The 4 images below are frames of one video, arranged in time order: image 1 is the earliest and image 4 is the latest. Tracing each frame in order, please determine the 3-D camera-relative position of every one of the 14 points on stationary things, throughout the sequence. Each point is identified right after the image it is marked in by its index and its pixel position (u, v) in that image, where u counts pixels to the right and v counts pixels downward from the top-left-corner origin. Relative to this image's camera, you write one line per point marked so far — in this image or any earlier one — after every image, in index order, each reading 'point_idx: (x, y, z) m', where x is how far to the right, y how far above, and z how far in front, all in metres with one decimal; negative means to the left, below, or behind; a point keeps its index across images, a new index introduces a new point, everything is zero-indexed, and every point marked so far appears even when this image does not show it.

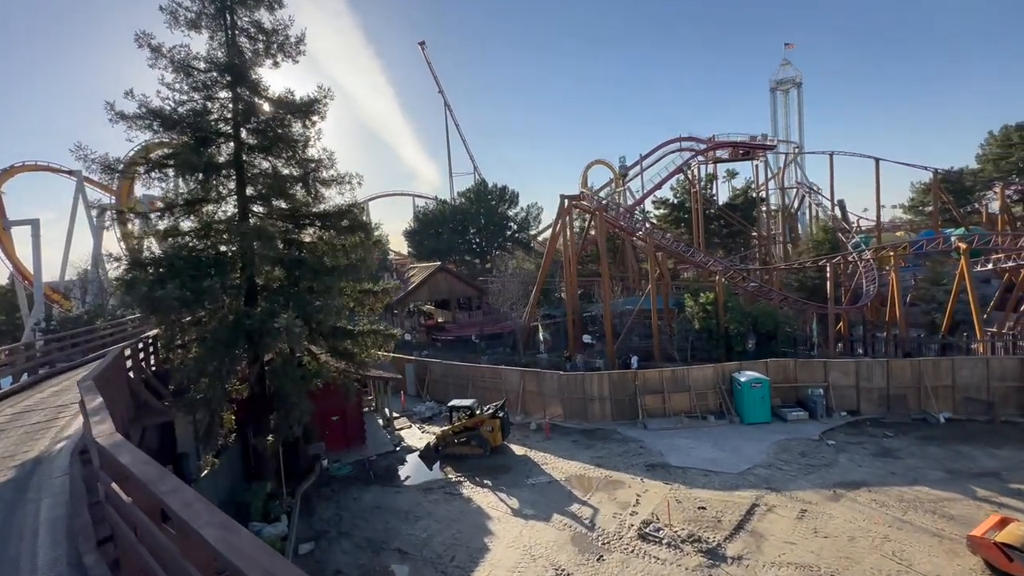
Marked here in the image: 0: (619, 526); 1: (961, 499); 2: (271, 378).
0: (+2.2, -4.8, +9.3) m
1: (+9.1, -4.3, +9.4) m
2: (-5.4, -2.1, +10.4) m
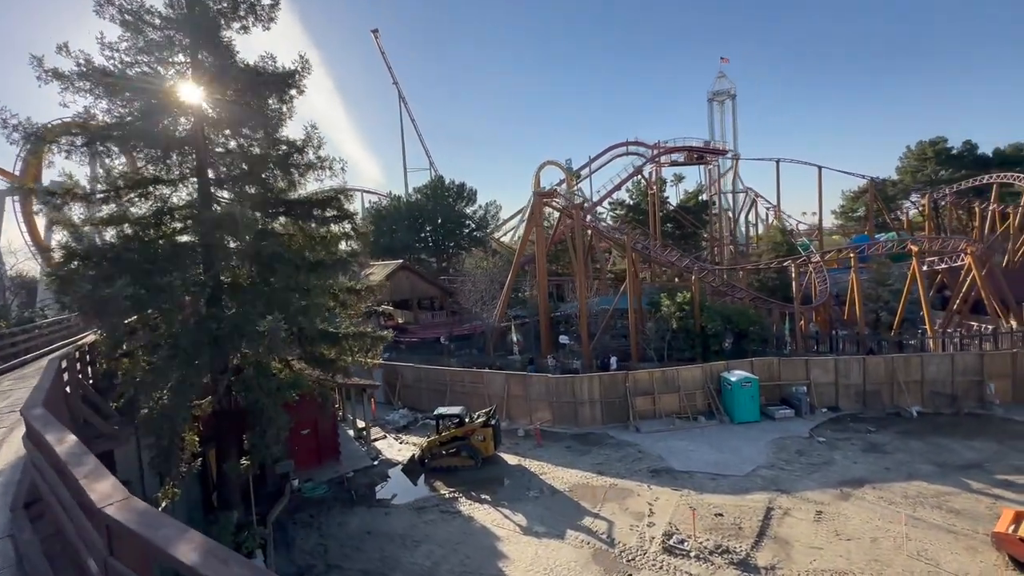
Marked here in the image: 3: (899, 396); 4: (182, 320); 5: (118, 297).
0: (+2.4, -4.7, +8.8) m
1: (+9.3, -4.2, +9.7) m
2: (-5.2, -2.0, +8.9) m
3: (+11.9, -3.3, +14.4) m
4: (-6.0, -0.6, +8.4) m
5: (-6.1, -0.1, +7.3) m
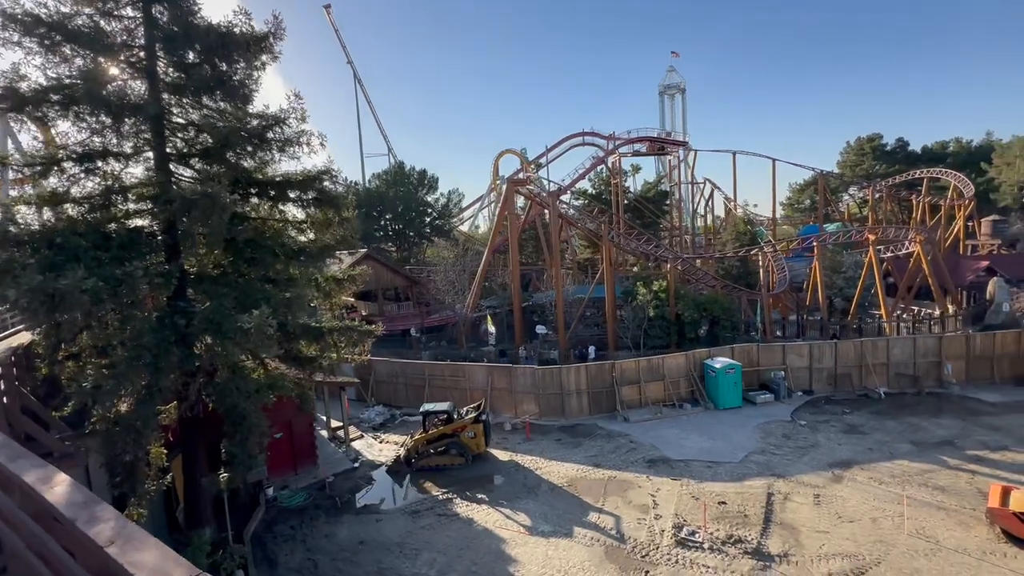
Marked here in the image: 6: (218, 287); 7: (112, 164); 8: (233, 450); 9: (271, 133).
0: (+2.6, -4.5, +8.6) m
1: (+9.3, -3.9, +10.1) m
2: (-5.0, -1.9, +7.9) m
3: (+11.5, -2.9, +15.1) m
4: (-5.8, -0.5, +7.3) m
5: (-5.8, 0.0, +6.2) m
6: (-5.0, 0.0, +7.9) m
7: (-6.7, +2.1, +7.9) m
8: (-4.7, -2.7, +7.9) m
9: (-4.4, +2.9, +8.6) m
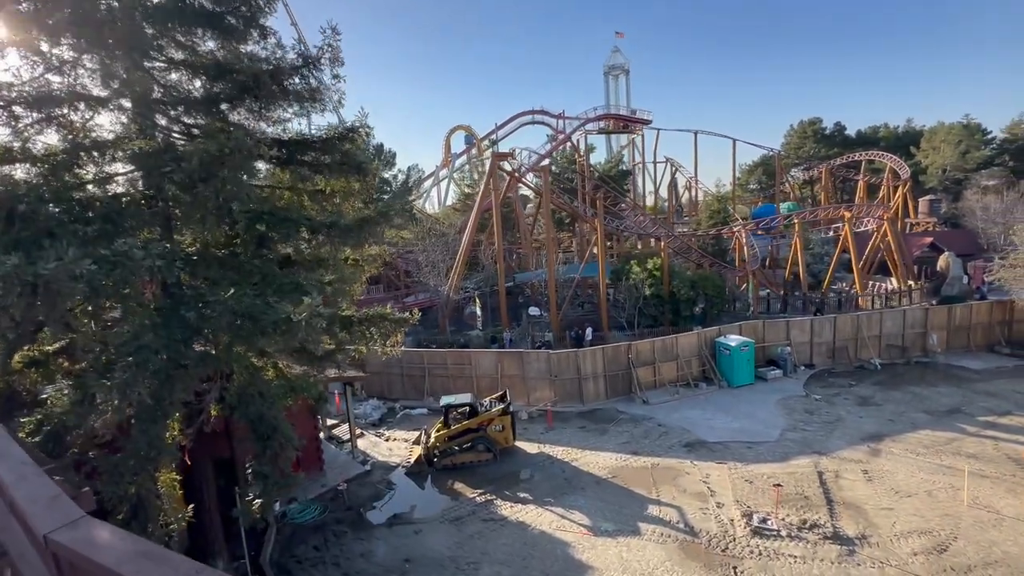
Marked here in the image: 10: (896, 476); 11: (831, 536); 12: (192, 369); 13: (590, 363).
0: (+3.6, -4.1, +8.1) m
1: (+10.1, -3.3, +10.5) m
2: (-3.9, -1.7, +6.5) m
3: (+11.7, -2.1, +15.6) m
4: (-4.5, -0.3, +5.7) m
5: (-4.4, +0.1, +4.5) m
6: (-3.8, +0.3, +6.3) m
7: (-5.6, +2.3, +6.0) m
8: (-3.5, -2.5, +6.5) m
9: (-3.4, +3.1, +7.0) m
10: (+7.5, -3.7, +9.2) m
11: (+5.2, -4.1, +7.7) m
12: (-4.0, -1.0, +5.8) m
13: (+2.2, -2.2, +13.4) m
